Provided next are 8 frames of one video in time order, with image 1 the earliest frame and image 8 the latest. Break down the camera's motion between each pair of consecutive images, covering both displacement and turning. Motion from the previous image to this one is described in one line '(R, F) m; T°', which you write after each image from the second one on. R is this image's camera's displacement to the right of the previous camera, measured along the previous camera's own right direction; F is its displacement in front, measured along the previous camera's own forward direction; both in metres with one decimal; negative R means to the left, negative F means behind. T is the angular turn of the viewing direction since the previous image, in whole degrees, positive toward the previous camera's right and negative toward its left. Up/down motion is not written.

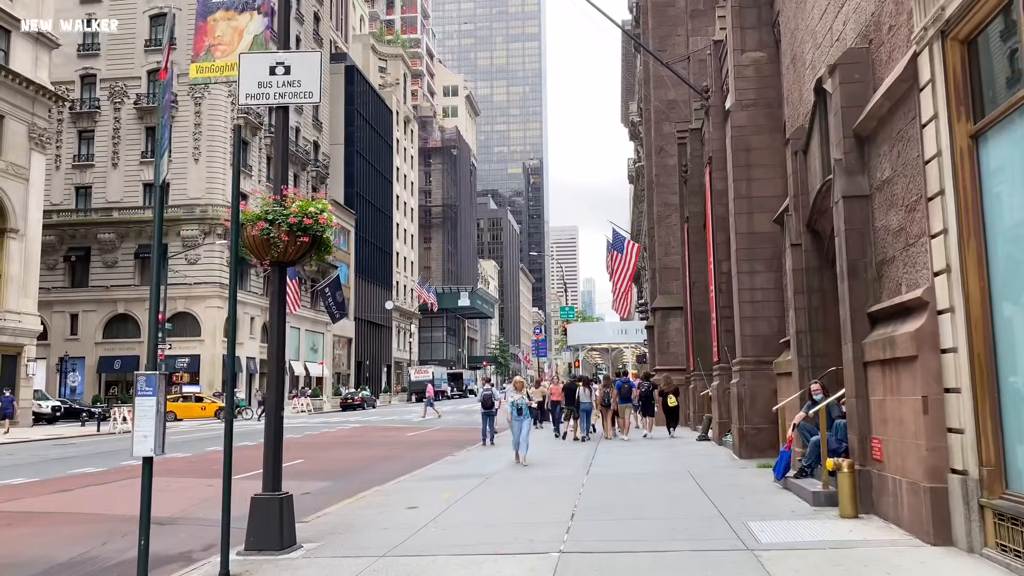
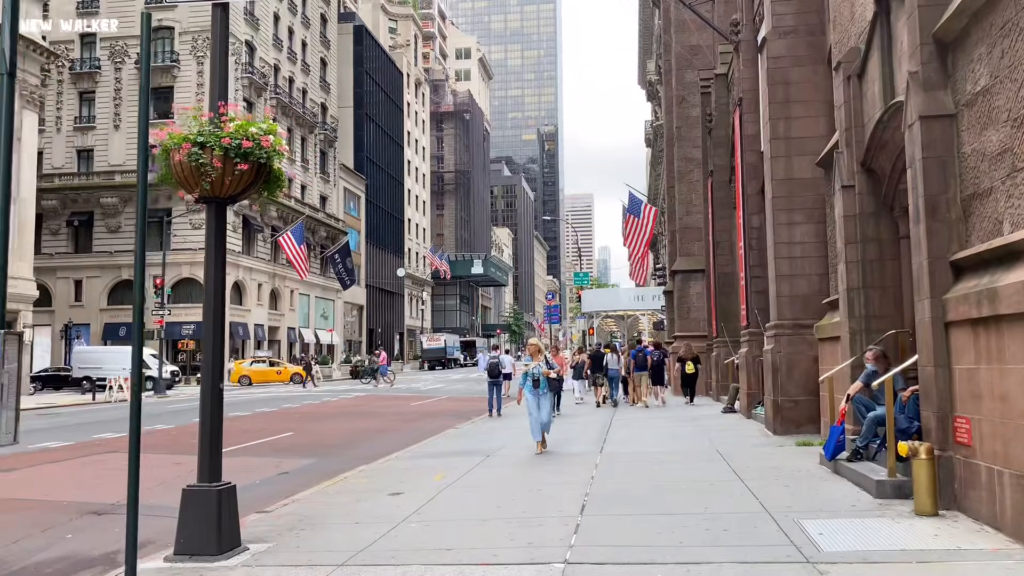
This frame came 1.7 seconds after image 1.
(+0.2, +1.9) m; -1°
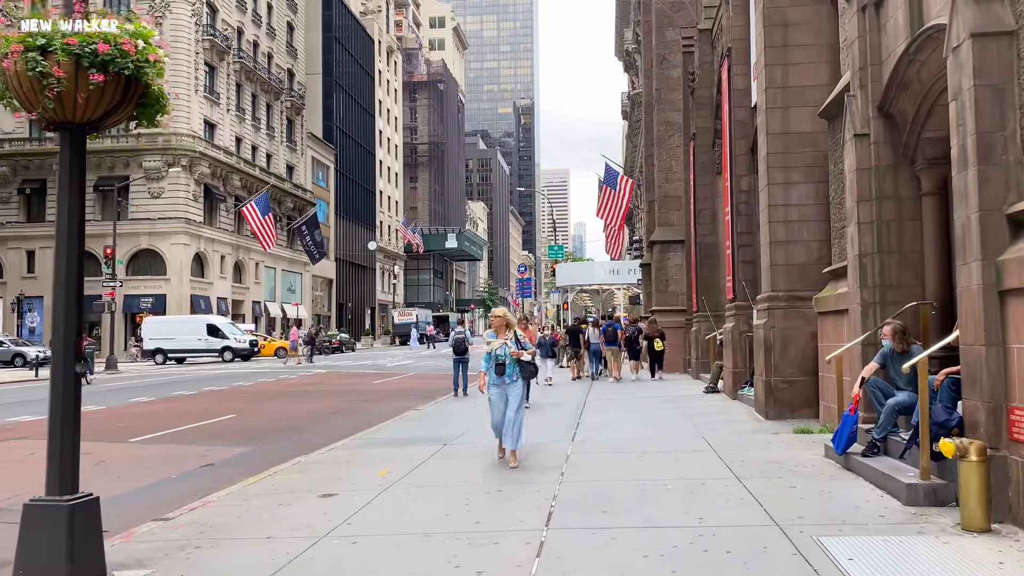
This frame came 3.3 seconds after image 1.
(+0.2, +1.7) m; +2°
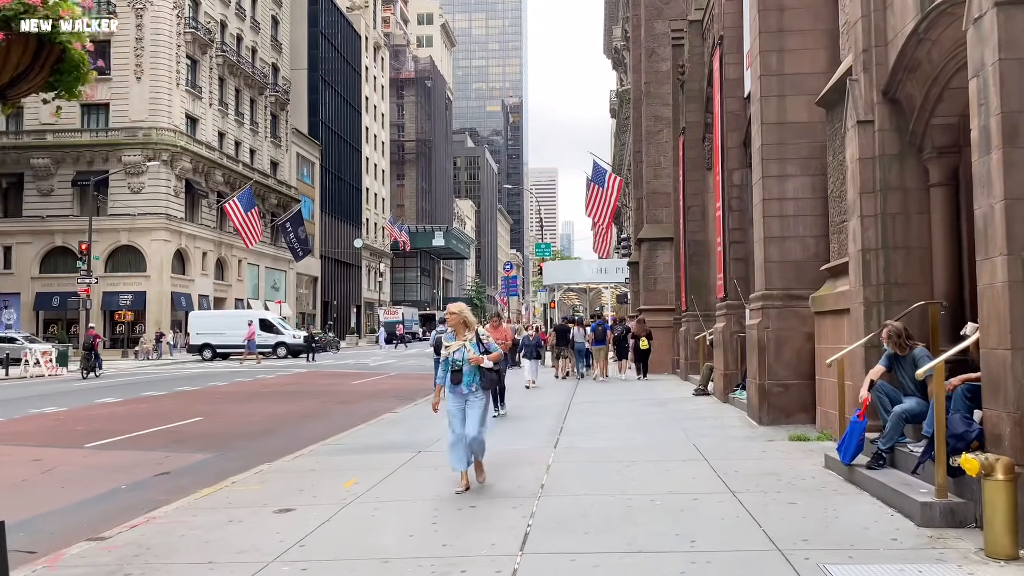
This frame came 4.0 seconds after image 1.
(+0.1, +0.7) m; +1°
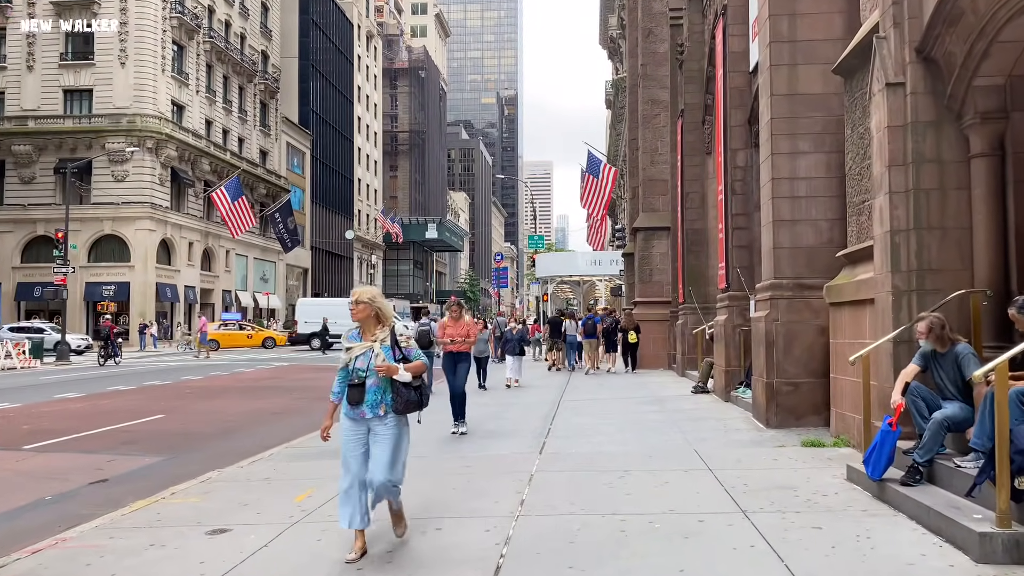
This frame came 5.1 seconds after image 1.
(+0.2, +1.1) m; 0°
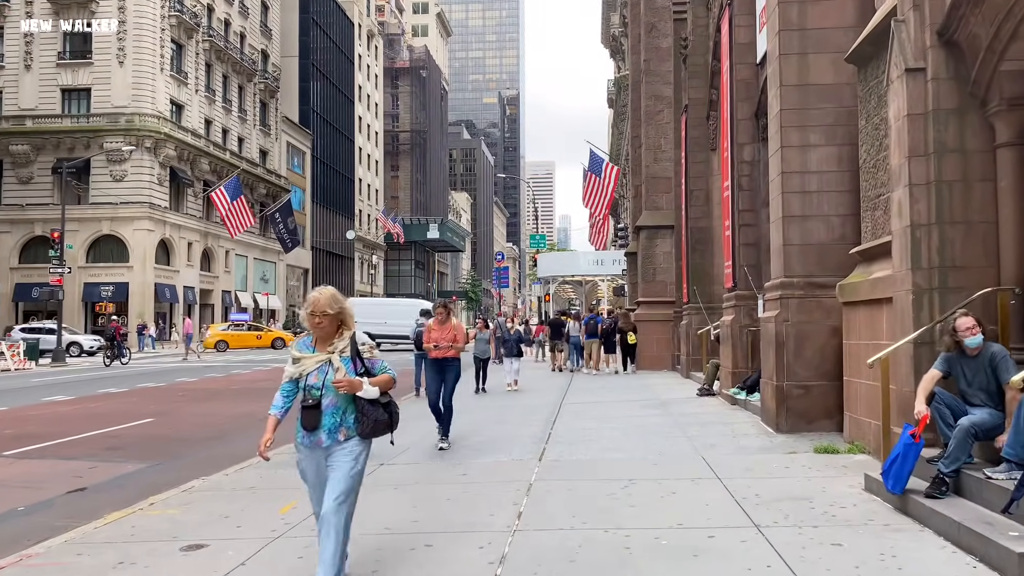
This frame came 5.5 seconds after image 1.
(0.0, +0.4) m; 0°
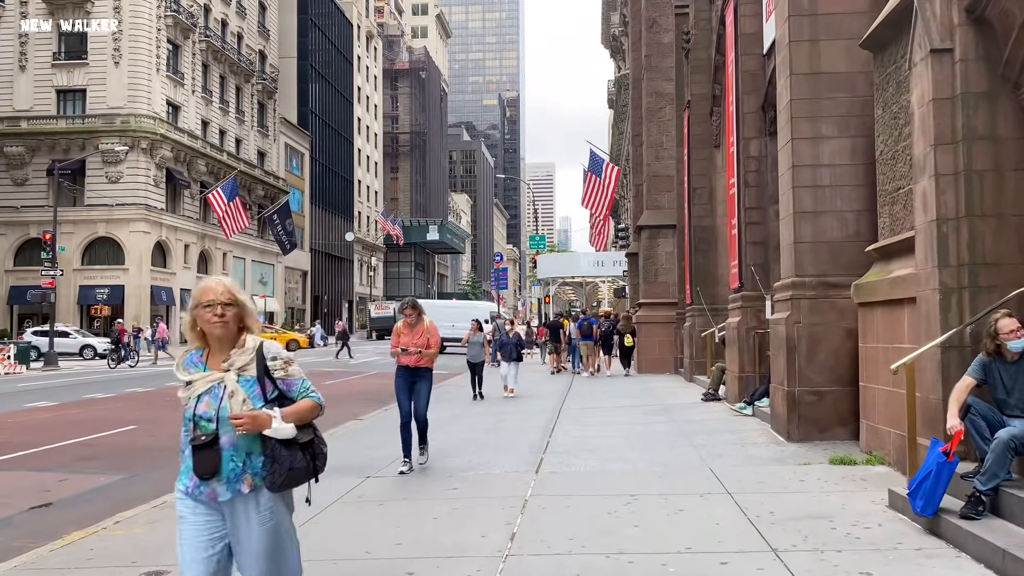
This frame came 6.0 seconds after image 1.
(+0.1, +0.6) m; 0°
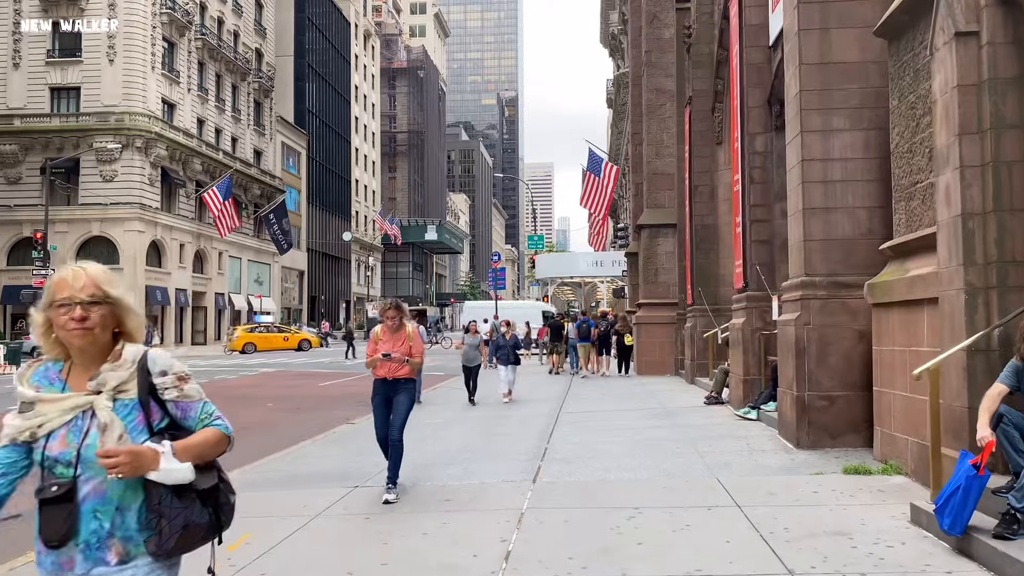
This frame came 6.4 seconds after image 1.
(0.0, +0.4) m; 0°
